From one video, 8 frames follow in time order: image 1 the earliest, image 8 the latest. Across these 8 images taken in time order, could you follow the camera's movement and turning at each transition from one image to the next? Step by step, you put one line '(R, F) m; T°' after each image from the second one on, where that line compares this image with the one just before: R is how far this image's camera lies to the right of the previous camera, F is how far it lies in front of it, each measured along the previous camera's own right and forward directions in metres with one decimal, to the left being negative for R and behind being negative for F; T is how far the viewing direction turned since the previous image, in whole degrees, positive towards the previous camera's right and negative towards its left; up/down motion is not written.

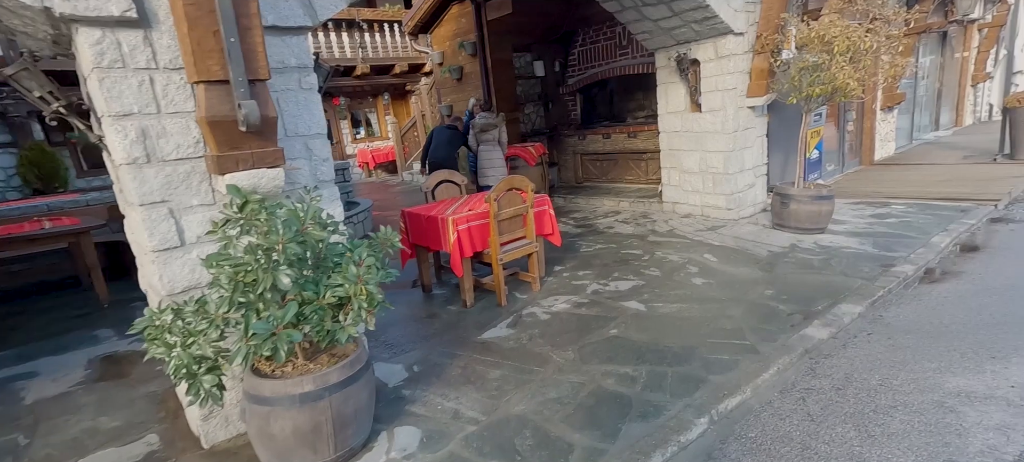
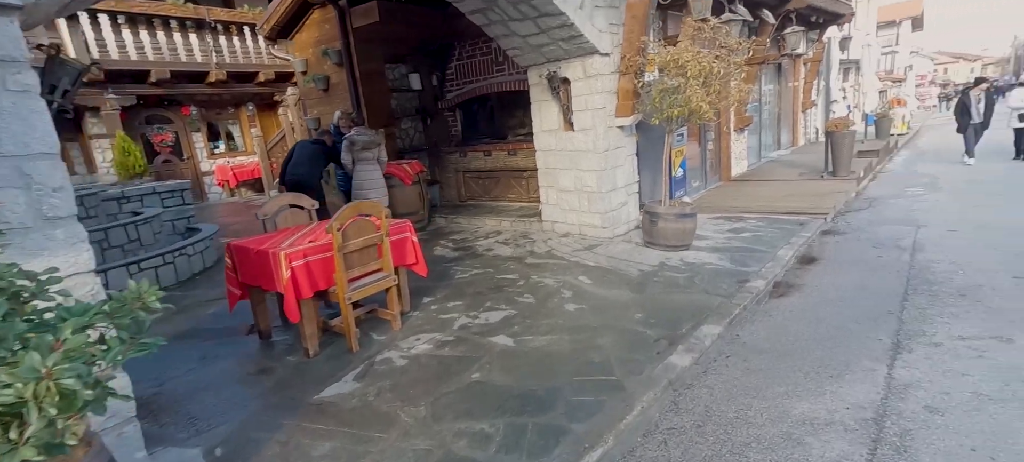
(+0.2, +0.2) m; +12°
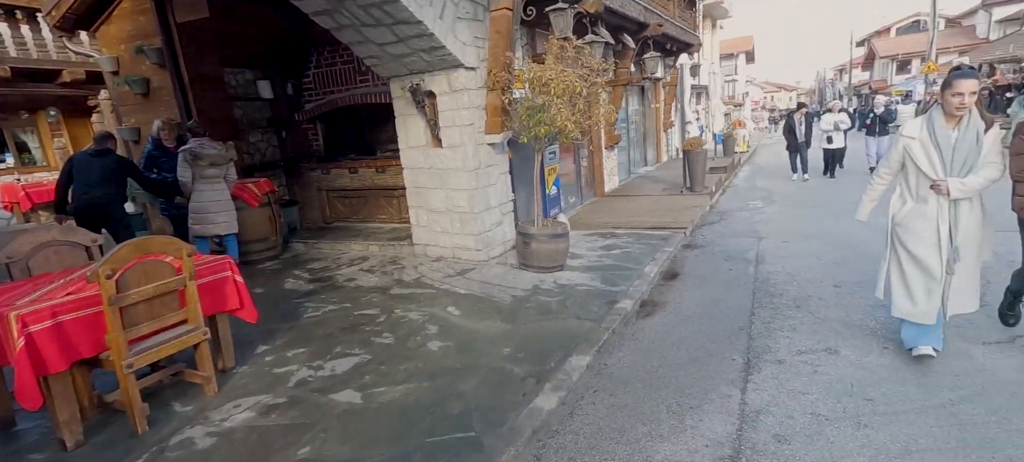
(+0.2, +0.3) m; +12°
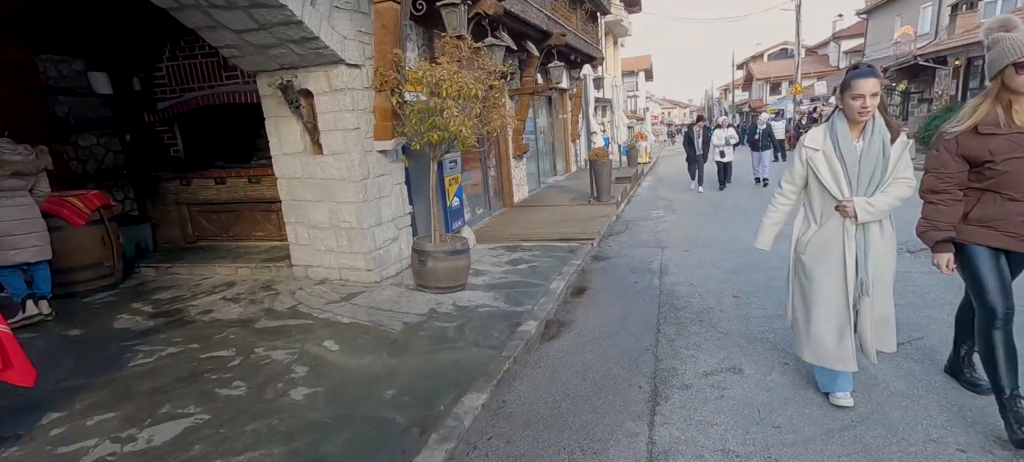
(+0.2, +0.5) m; +9°
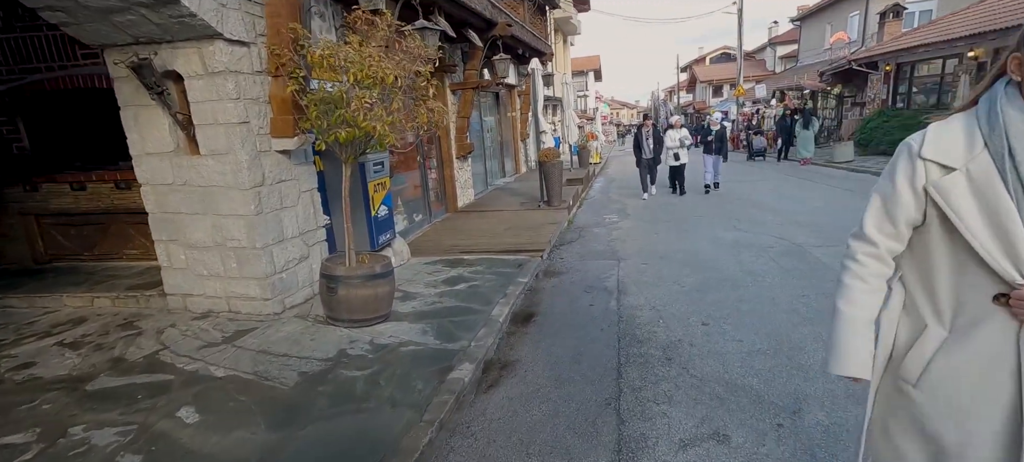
(+0.2, +0.9) m; +5°
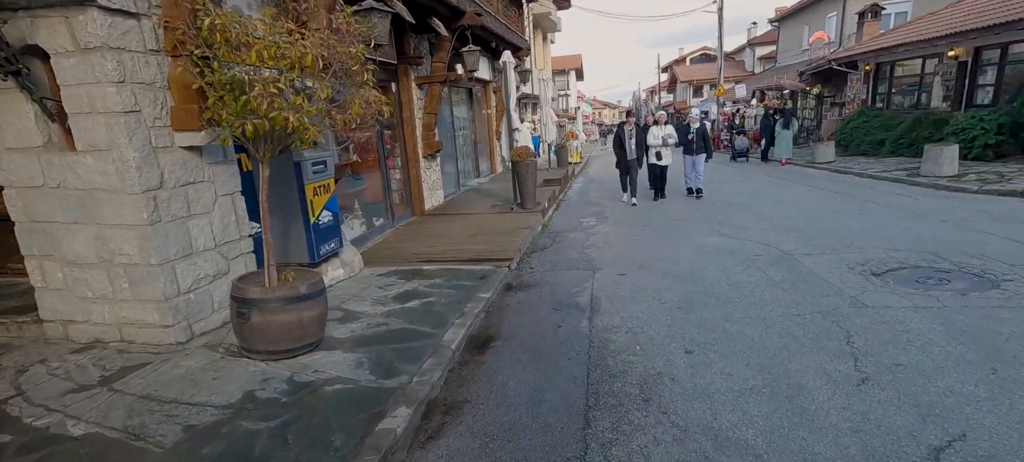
(+0.2, +0.6) m; +2°
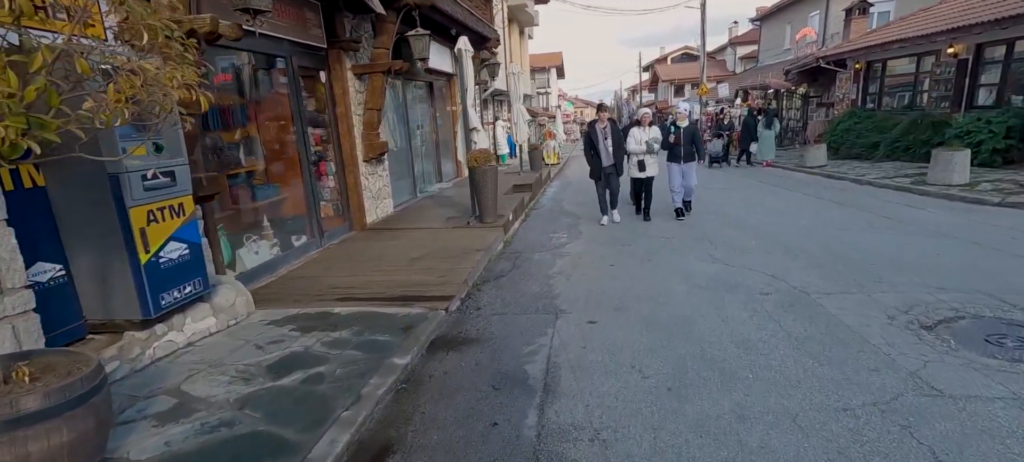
(+0.4, +1.4) m; +2°
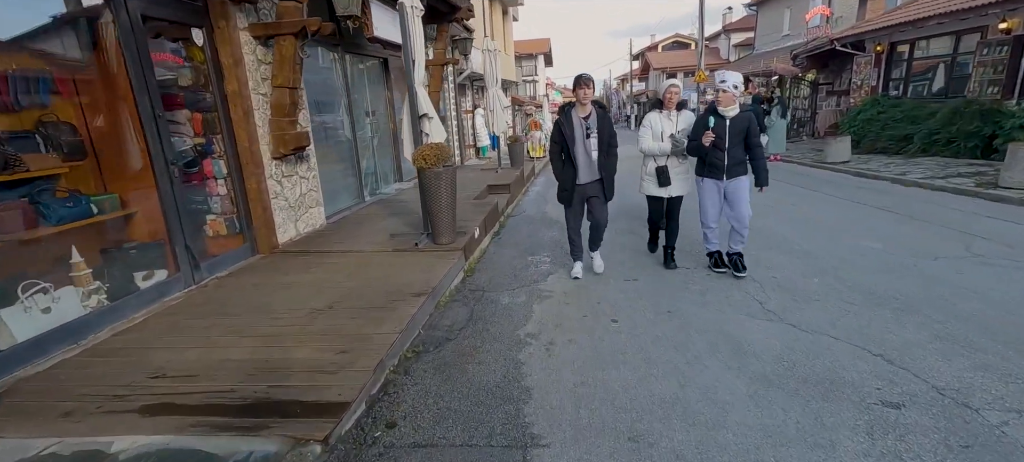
(+0.3, +2.1) m; +1°
